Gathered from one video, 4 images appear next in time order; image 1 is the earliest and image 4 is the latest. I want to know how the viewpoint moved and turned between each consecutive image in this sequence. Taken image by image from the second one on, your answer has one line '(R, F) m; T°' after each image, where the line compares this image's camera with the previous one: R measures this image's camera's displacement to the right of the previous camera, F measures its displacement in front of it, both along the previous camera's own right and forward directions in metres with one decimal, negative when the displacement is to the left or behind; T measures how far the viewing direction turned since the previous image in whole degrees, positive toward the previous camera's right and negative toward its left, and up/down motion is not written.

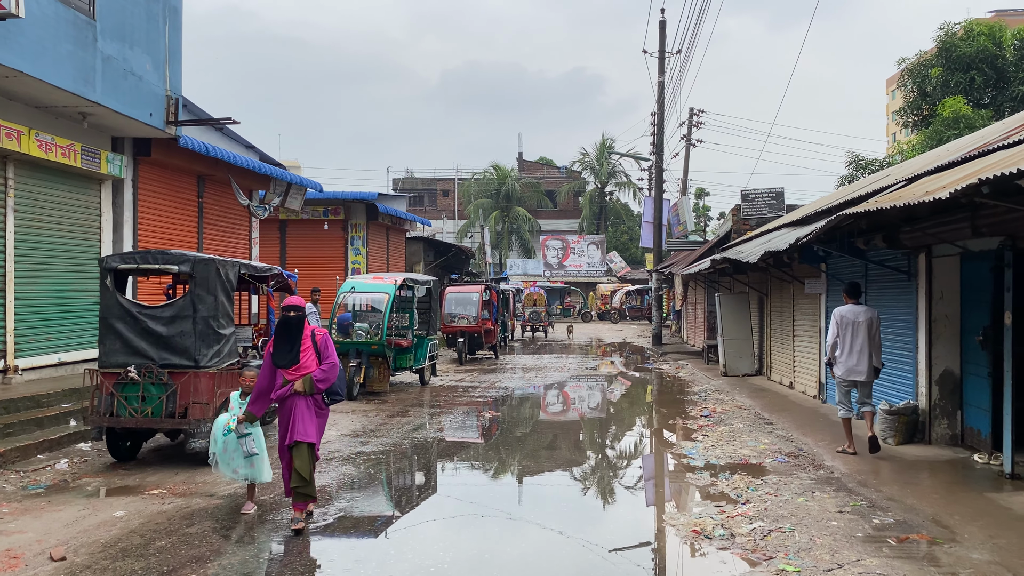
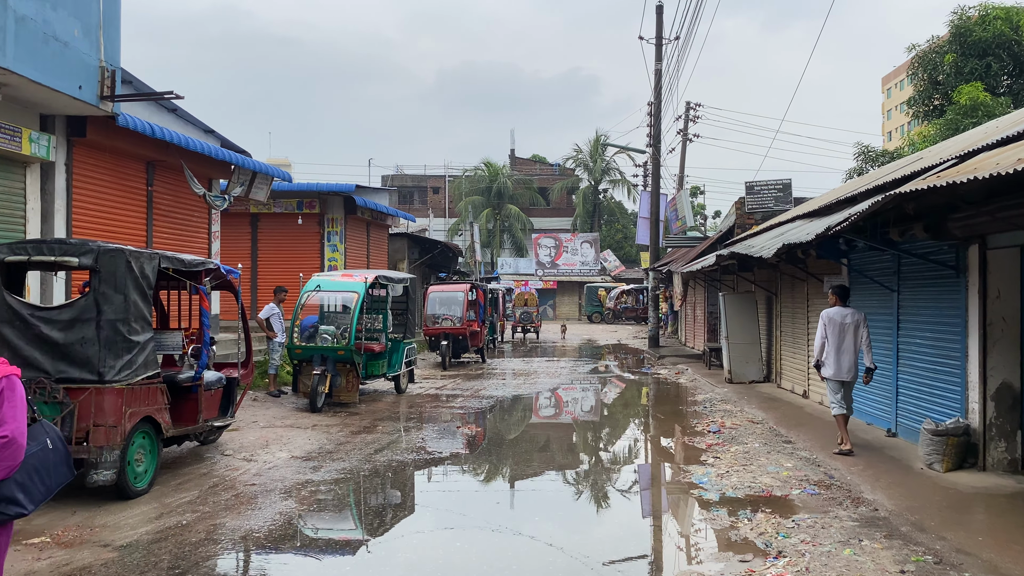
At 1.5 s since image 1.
(+0.1, +1.2) m; +1°
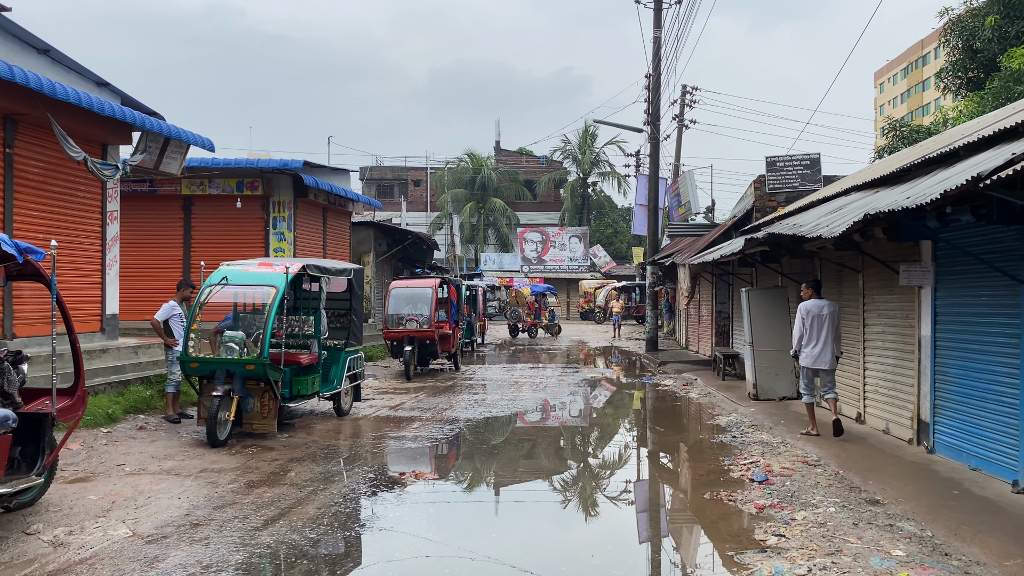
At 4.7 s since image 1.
(+0.2, +2.4) m; +1°
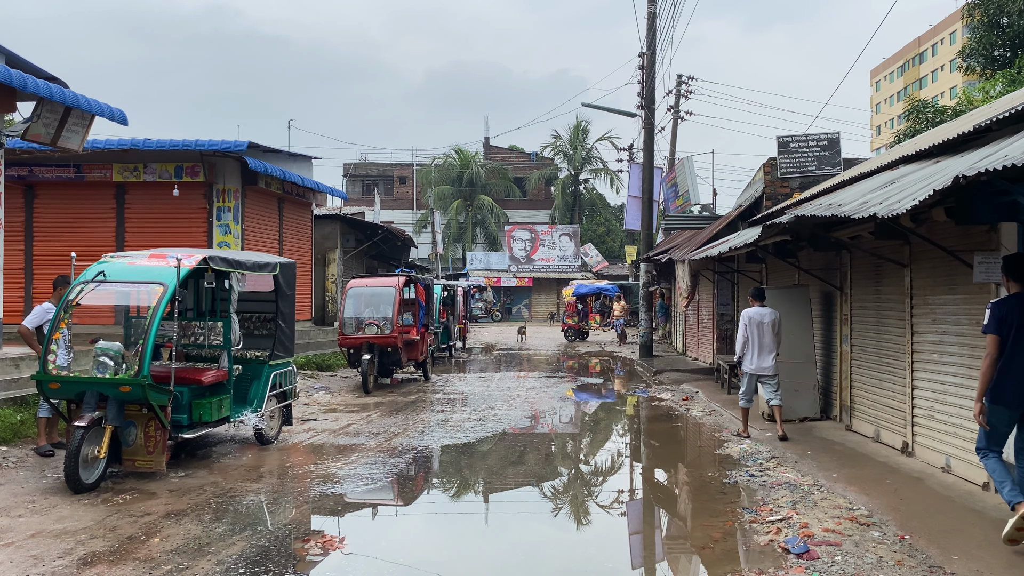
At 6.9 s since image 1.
(+0.3, +1.7) m; +1°
